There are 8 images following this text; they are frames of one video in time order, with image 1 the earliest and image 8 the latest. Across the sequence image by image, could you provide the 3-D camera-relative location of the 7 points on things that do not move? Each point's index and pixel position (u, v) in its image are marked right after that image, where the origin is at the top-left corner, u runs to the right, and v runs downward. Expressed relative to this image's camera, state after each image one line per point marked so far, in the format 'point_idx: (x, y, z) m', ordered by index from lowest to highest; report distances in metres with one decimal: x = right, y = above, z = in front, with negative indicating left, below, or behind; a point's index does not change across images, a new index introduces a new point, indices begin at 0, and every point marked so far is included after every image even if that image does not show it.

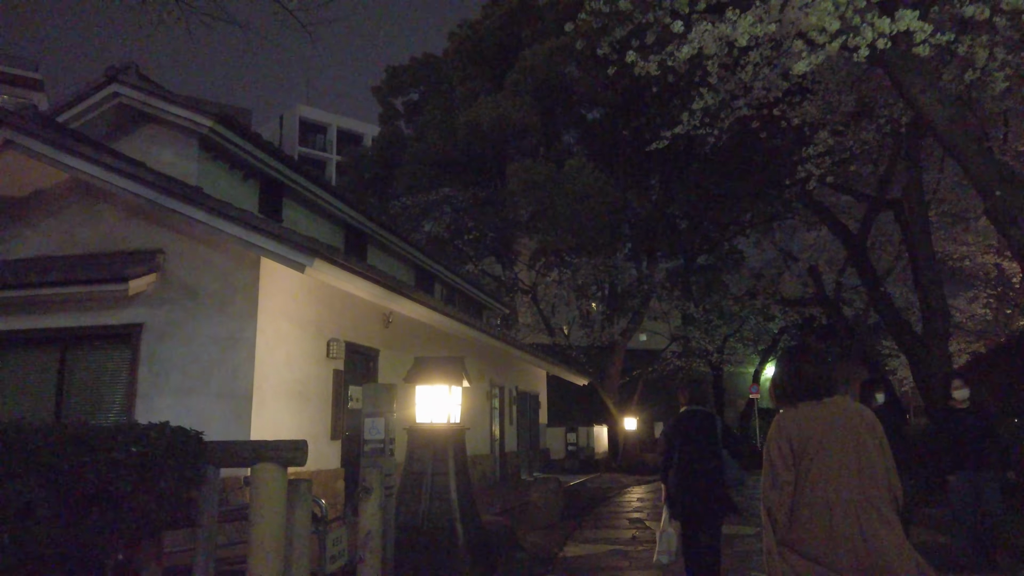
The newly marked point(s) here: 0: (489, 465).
0: (-0.4, -3.2, +14.3) m
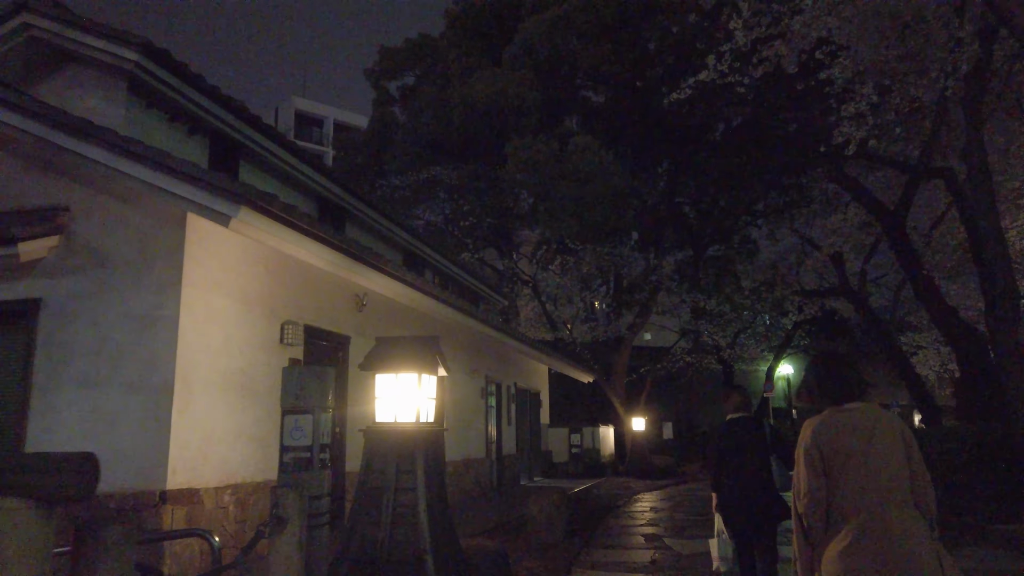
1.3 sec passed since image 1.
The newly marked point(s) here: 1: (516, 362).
0: (-0.5, -3.0, +12.8) m
1: (+0.1, -1.5, +16.5) m
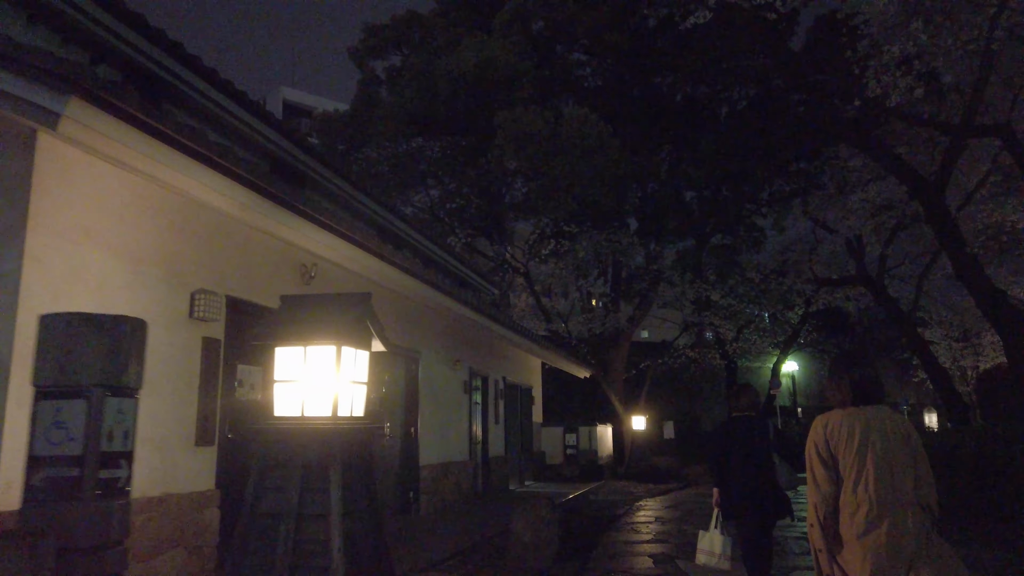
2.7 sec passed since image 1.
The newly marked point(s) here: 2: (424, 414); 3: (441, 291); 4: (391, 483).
0: (-0.7, -2.7, +11.2) m
1: (-0.1, -1.3, +14.9) m
2: (-1.1, -1.6, +10.0) m
3: (-0.8, -0.1, +9.1) m
4: (-1.4, -2.2, +8.9) m
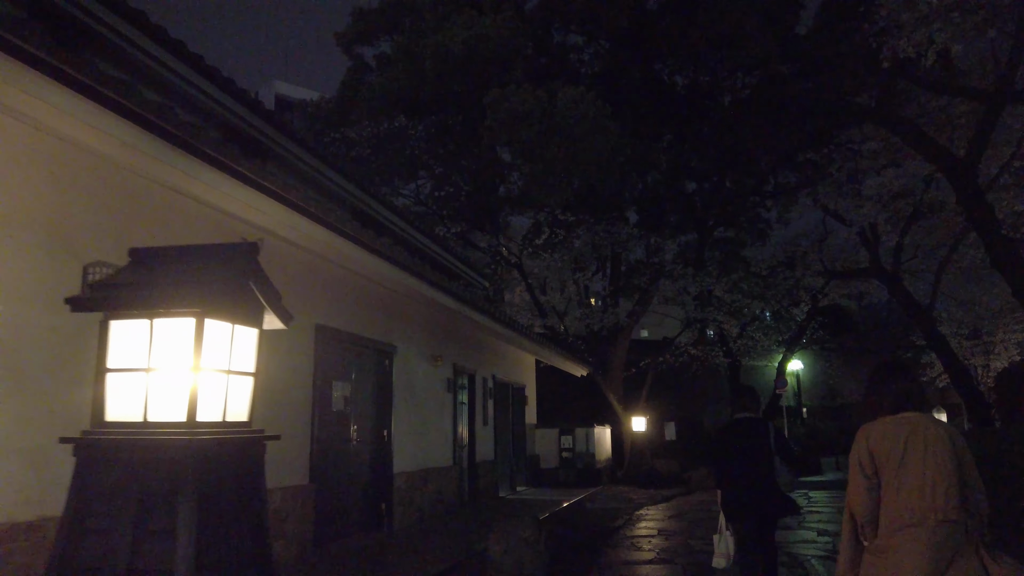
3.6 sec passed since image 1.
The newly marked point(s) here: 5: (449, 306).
0: (-0.8, -2.5, +10.2) m
1: (-0.3, -1.1, +13.9) m
2: (-1.3, -1.4, +8.9) m
3: (-0.9, +0.1, +8.0) m
4: (-1.5, -2.0, +7.8) m
5: (-0.7, -0.3, +10.0) m
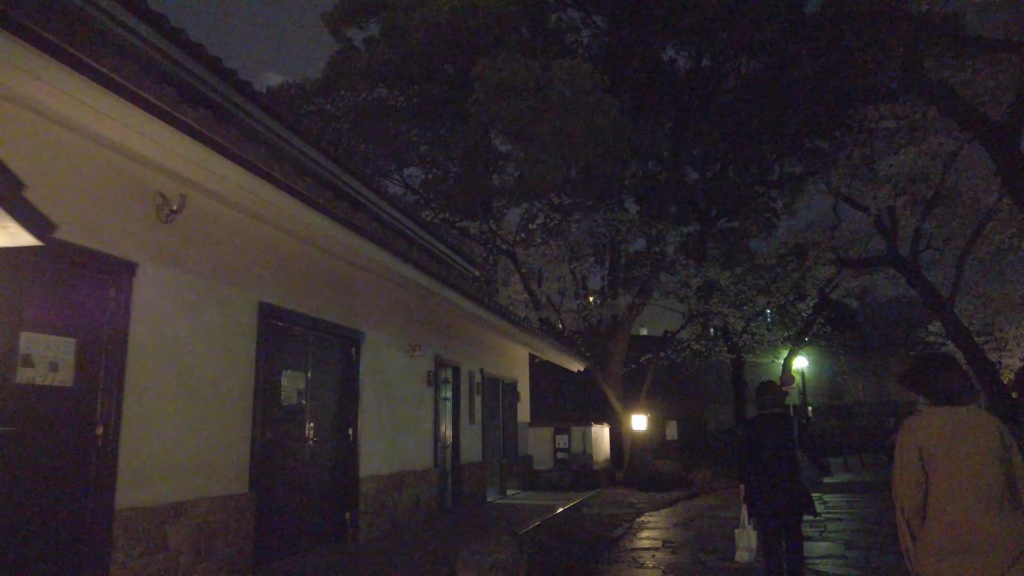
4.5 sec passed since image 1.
0: (-1.0, -2.3, +9.1) m
1: (-0.5, -0.9, +12.8) m
2: (-1.4, -1.2, +7.8) m
3: (-1.1, +0.3, +6.9) m
4: (-1.7, -1.8, +6.7) m
5: (-0.8, -0.1, +8.9) m
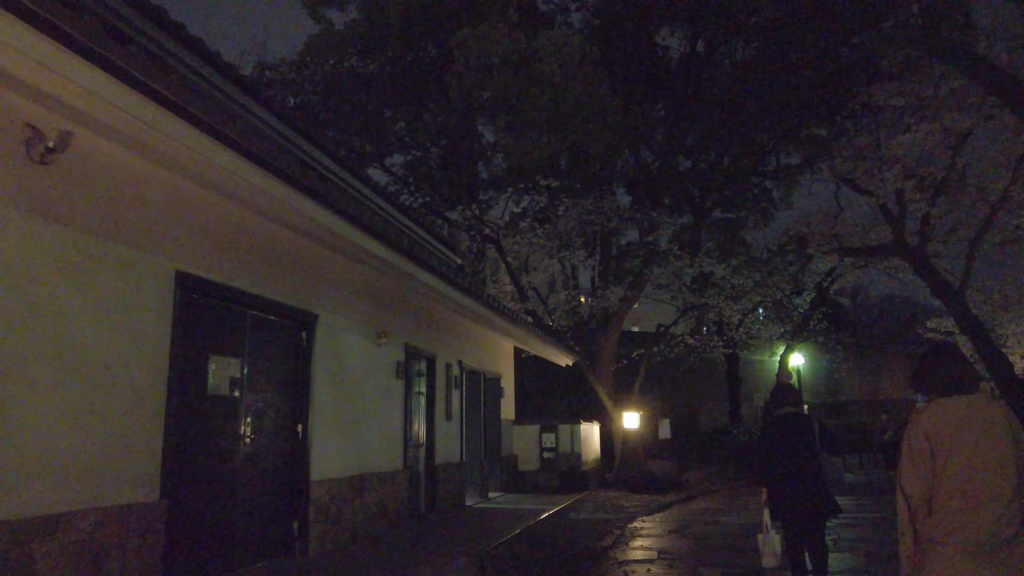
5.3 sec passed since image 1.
0: (-1.2, -2.1, +8.1) m
1: (-0.7, -0.7, +11.8) m
2: (-1.6, -1.0, +6.8) m
3: (-1.3, +0.5, +6.0) m
4: (-1.9, -1.6, +5.7) m
5: (-1.1, +0.1, +8.0) m
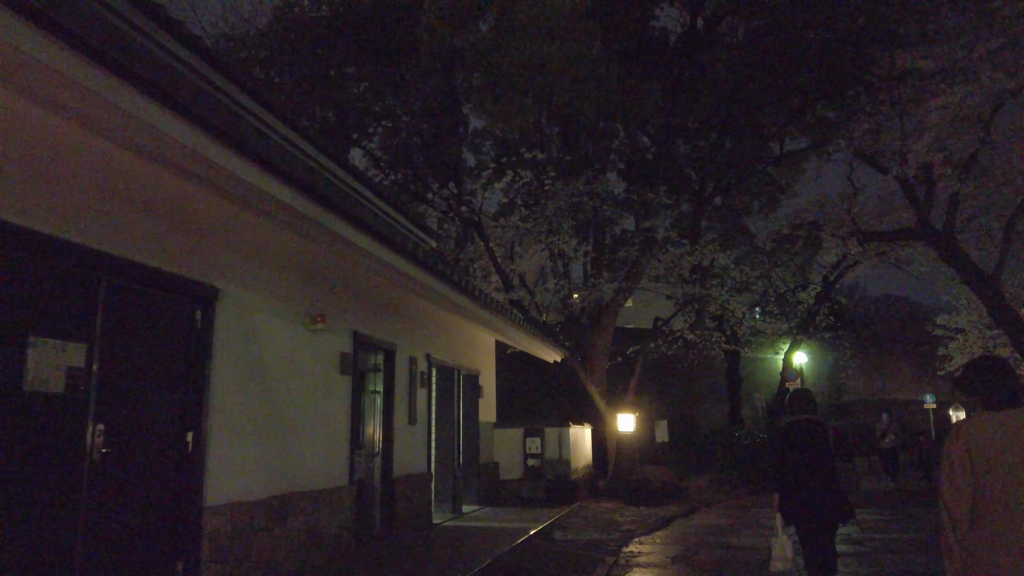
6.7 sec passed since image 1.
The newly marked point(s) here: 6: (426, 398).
0: (-1.5, -1.9, +6.5) m
1: (-1.0, -0.4, +10.2) m
2: (-1.9, -0.8, +5.2) m
3: (-1.5, +0.7, +4.4) m
4: (-2.1, -1.4, +4.2) m
5: (-1.3, +0.3, +6.4) m
6: (-1.0, -1.3, +9.6) m
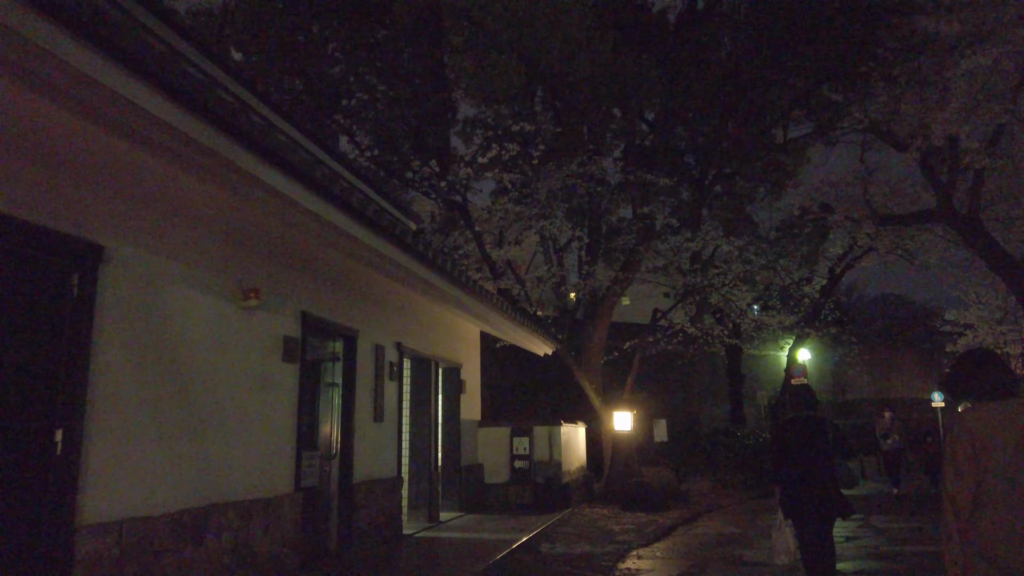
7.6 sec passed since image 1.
0: (-1.7, -1.7, +5.4) m
1: (-1.2, -0.2, +9.2) m
2: (-2.1, -0.6, +4.1) m
3: (-1.7, +0.9, +3.3) m
4: (-2.3, -1.2, +3.1) m
5: (-1.5, +0.6, +5.3) m
6: (-1.2, -1.1, +8.6) m
